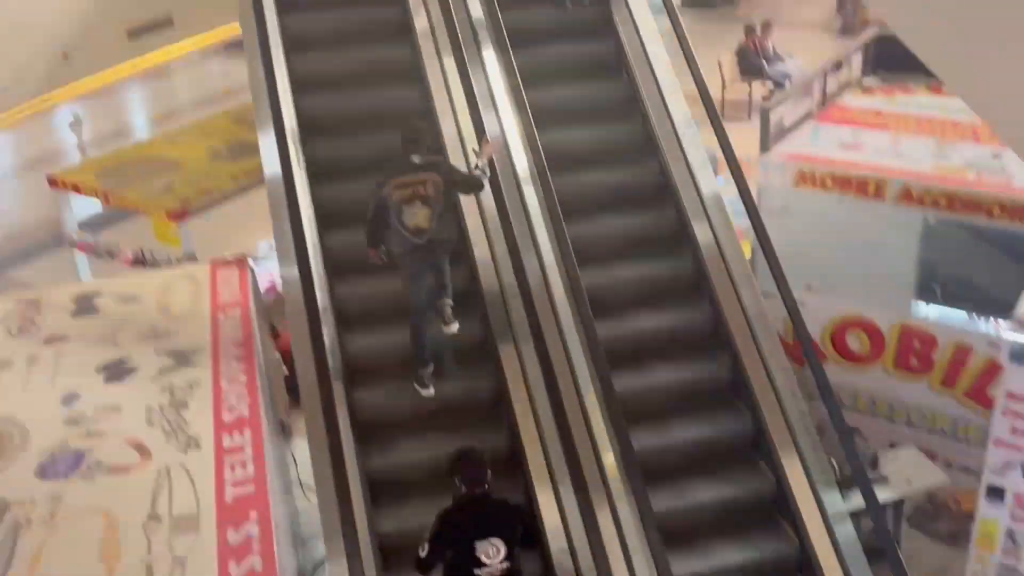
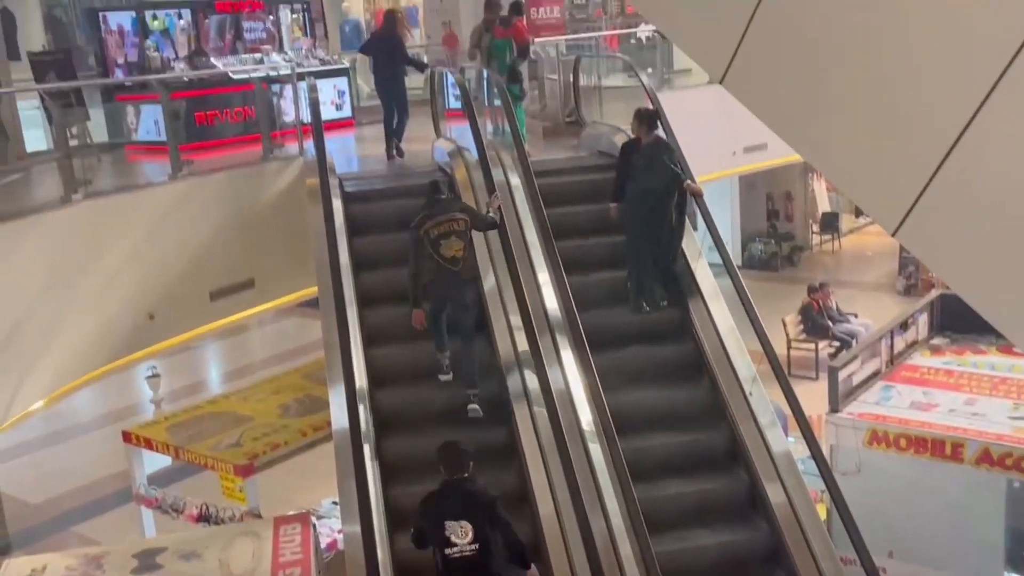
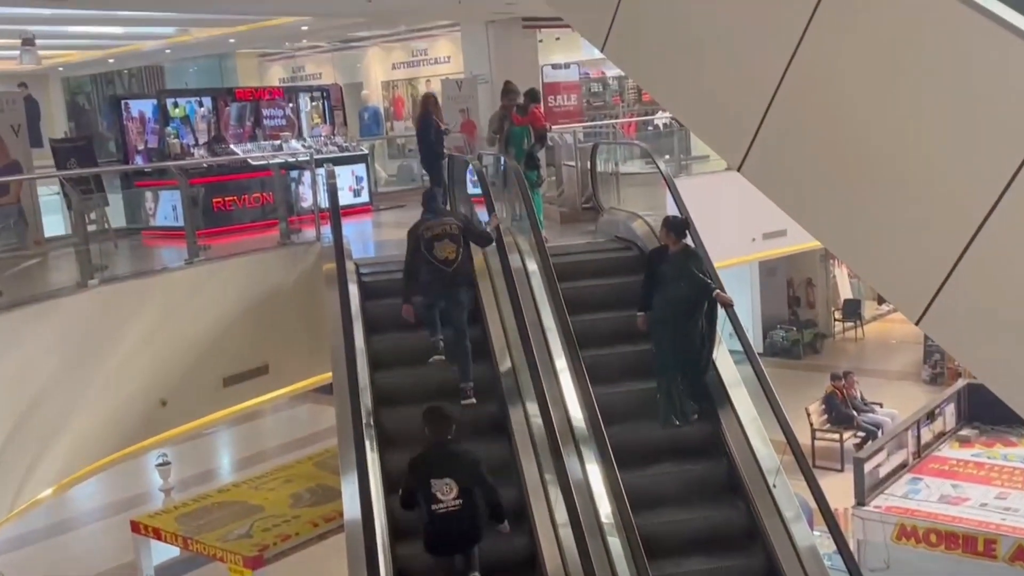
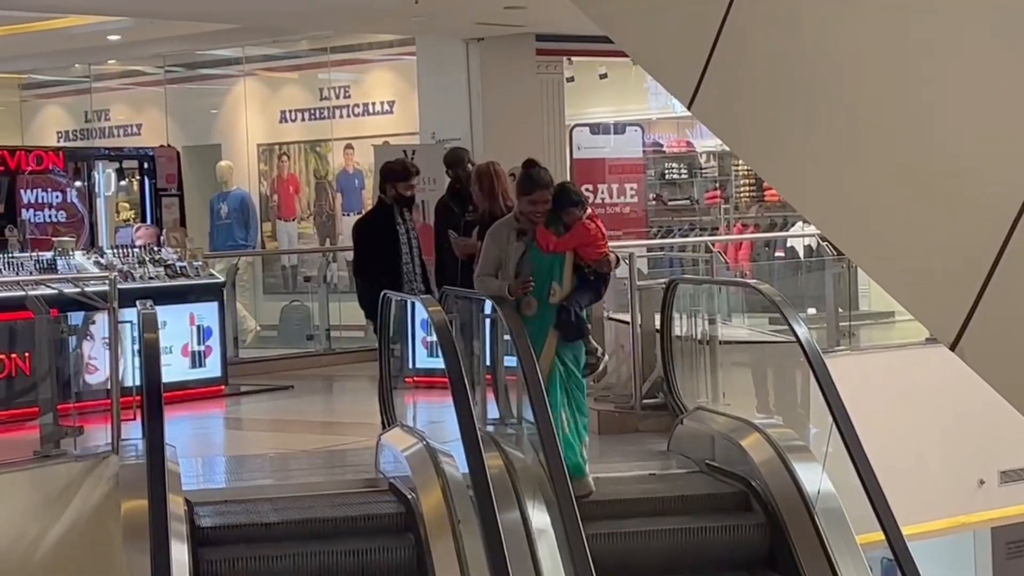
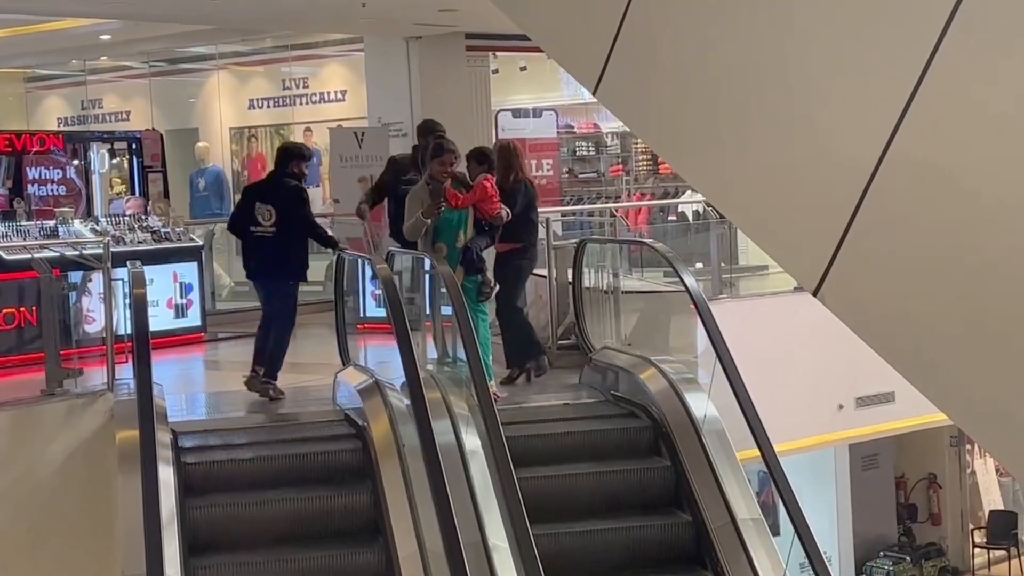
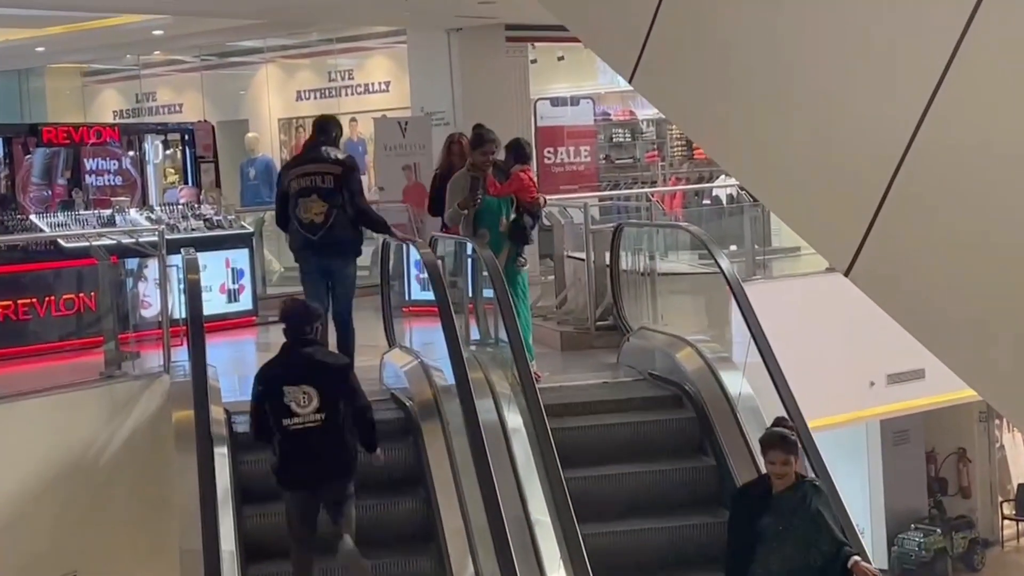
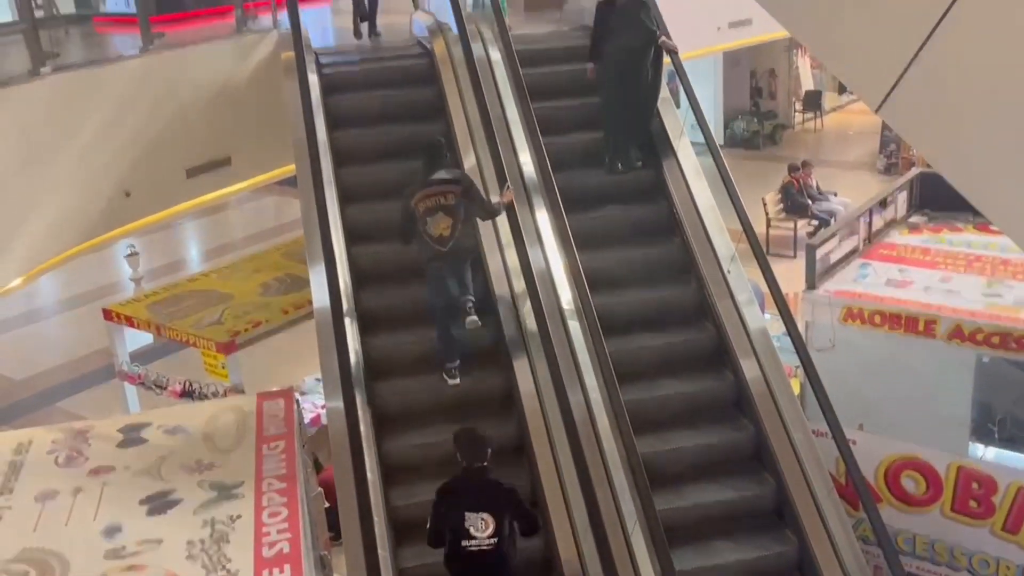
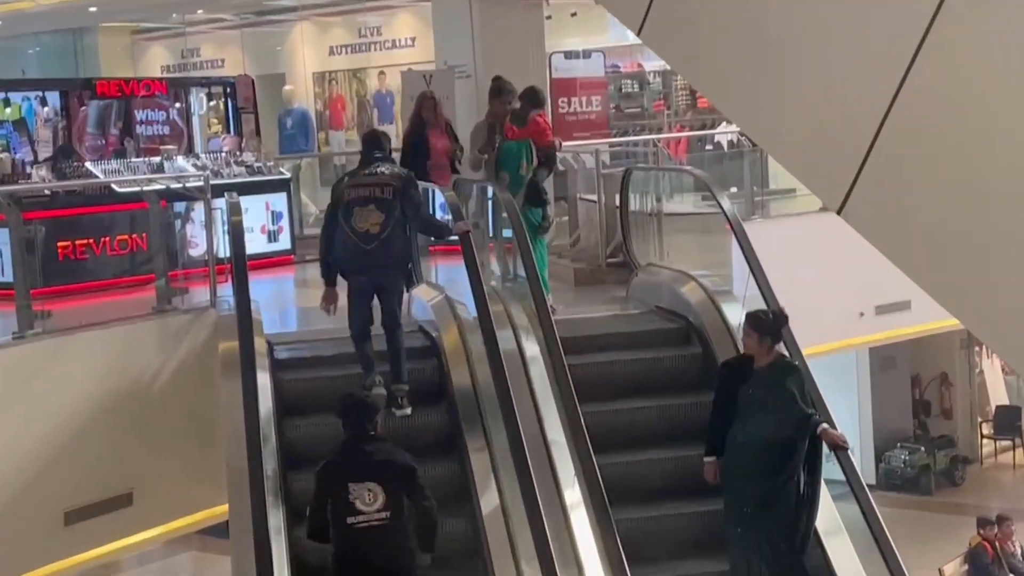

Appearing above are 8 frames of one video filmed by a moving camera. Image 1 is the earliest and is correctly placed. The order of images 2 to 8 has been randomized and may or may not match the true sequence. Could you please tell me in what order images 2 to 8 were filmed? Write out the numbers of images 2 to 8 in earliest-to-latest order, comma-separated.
7, 2, 3, 8, 6, 5, 4
